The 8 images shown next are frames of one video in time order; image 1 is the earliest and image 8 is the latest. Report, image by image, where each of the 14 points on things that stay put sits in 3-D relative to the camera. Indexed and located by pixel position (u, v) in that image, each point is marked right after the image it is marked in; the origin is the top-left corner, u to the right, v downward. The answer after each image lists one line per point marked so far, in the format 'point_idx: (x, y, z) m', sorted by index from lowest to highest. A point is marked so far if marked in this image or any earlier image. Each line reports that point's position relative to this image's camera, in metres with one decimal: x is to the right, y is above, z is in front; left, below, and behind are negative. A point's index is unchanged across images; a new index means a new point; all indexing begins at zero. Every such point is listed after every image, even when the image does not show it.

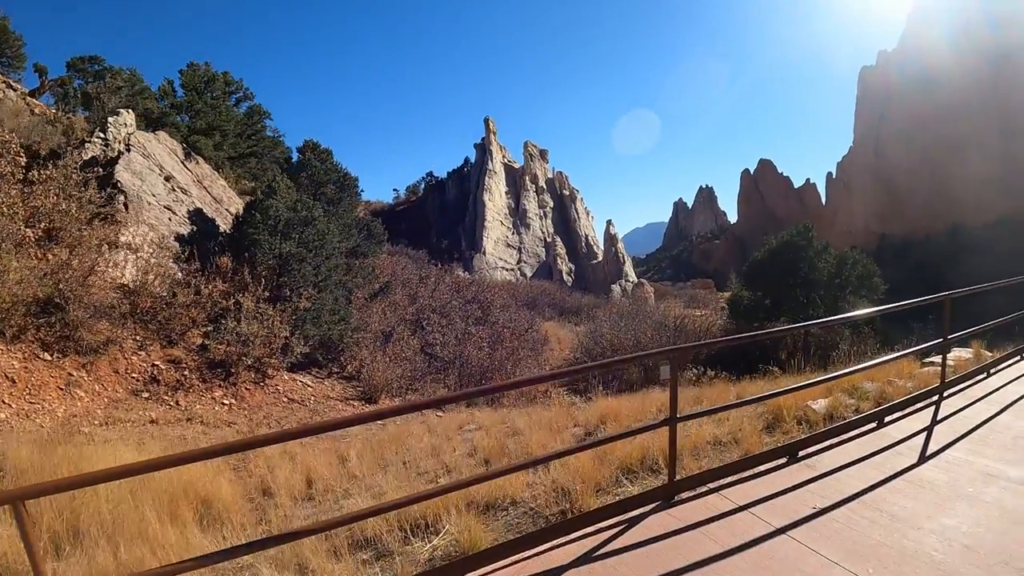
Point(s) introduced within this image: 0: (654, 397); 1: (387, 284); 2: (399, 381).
0: (+2.1, -1.7, +7.3) m
1: (-3.0, +0.1, +12.9) m
2: (-2.1, -1.7, +9.6) m
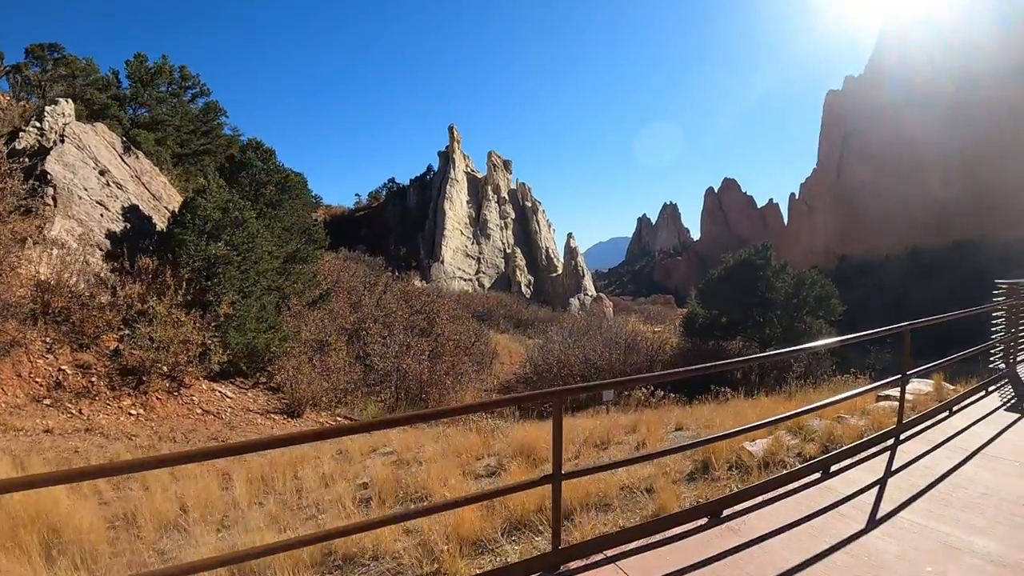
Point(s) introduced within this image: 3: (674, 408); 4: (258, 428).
0: (+1.0, -2.0, +7.3) m
1: (-4.4, -0.1, +12.5) m
2: (-3.3, -1.9, +9.3) m
3: (+3.4, -2.5, +10.2) m
4: (-3.7, -2.1, +7.7) m
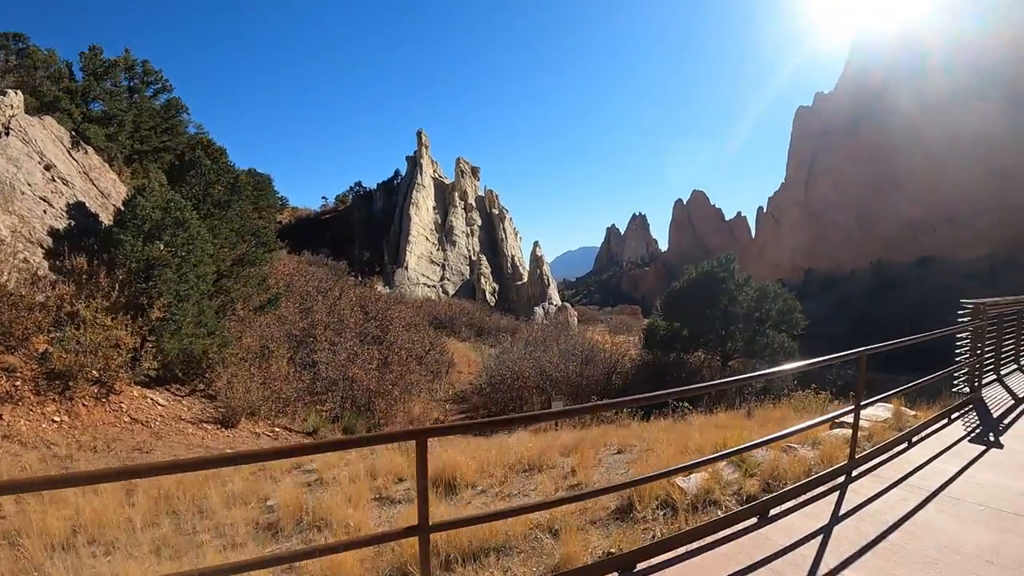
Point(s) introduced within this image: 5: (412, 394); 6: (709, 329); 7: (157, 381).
0: (+0.1, -2.2, +7.4) m
1: (-5.5, -0.2, +12.4) m
2: (-4.4, -2.0, +9.3) m
3: (+2.2, -2.8, +10.4) m
4: (-4.7, -2.2, +7.7) m
5: (-2.3, -2.4, +12.6) m
6: (+7.1, -1.3, +19.0) m
7: (-5.9, -1.5, +8.7) m
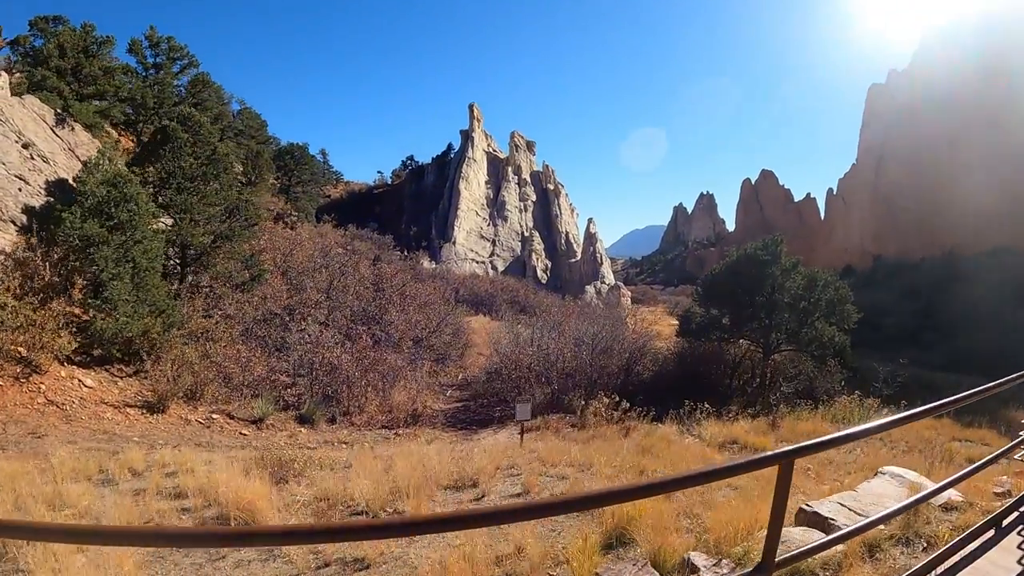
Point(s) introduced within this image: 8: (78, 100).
0: (-1.2, -2.1, +6.4) m
1: (-5.8, +0.3, +12.1) m
2: (-5.2, -1.6, +8.9) m
3: (+1.5, -2.6, +9.1) m
4: (-5.8, -1.9, +7.4) m
5: (-2.6, -1.9, +11.9) m
6: (+7.7, -0.8, +16.6) m
7: (-6.8, -1.2, +8.6) m
8: (-10.5, +4.4, +12.3) m
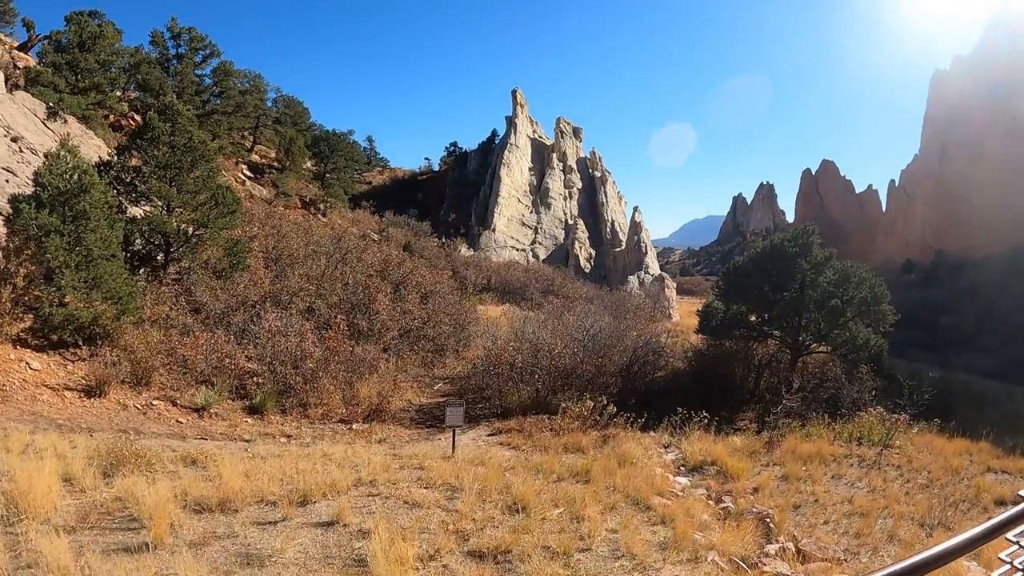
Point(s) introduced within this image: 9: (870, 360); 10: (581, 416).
0: (-2.7, -2.1, +6.1) m
1: (-6.4, +0.6, +12.4) m
2: (-6.4, -1.5, +9.2) m
3: (+0.3, -2.6, +8.3) m
4: (-7.2, -1.8, +7.8) m
5: (-3.3, -1.7, +11.7) m
6: (+7.6, -0.8, +14.8) m
7: (-8.0, -1.0, +9.0) m
8: (-10.9, +4.8, +13.1) m
9: (+9.9, -1.9, +14.4) m
10: (+1.3, -2.3, +9.6) m
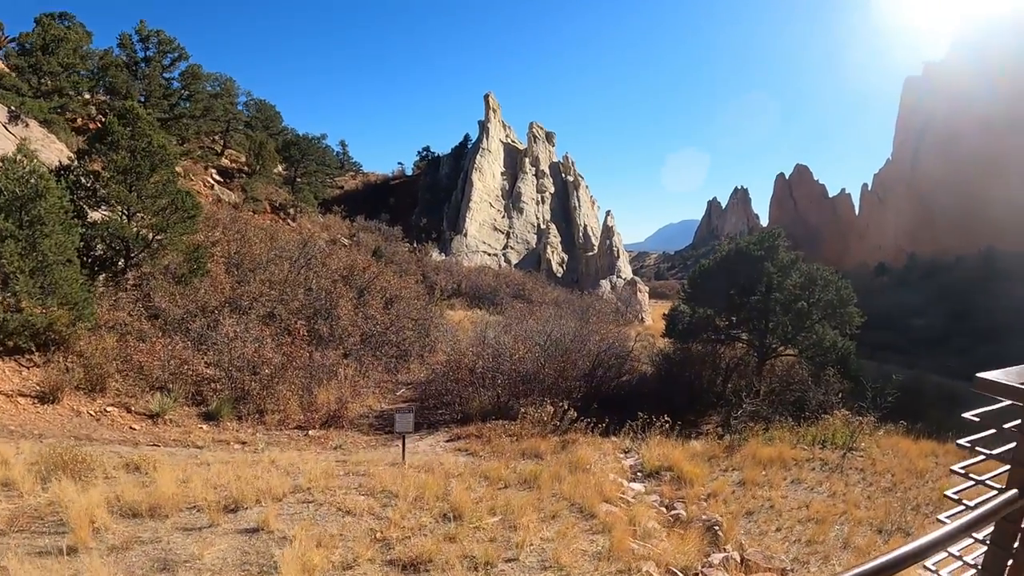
0: (-3.4, -2.2, +6.1) m
1: (-7.2, +0.5, +12.4) m
2: (-7.1, -1.6, +9.1) m
3: (-0.5, -2.7, +8.4) m
4: (-7.9, -1.9, +7.7) m
5: (-4.2, -1.8, +11.7) m
6: (+6.7, -0.9, +15.1) m
7: (-8.7, -1.1, +9.0) m
8: (-11.7, +4.7, +13.0) m
9: (+9.1, -2.1, +14.6) m
10: (+0.5, -2.5, +9.8) m
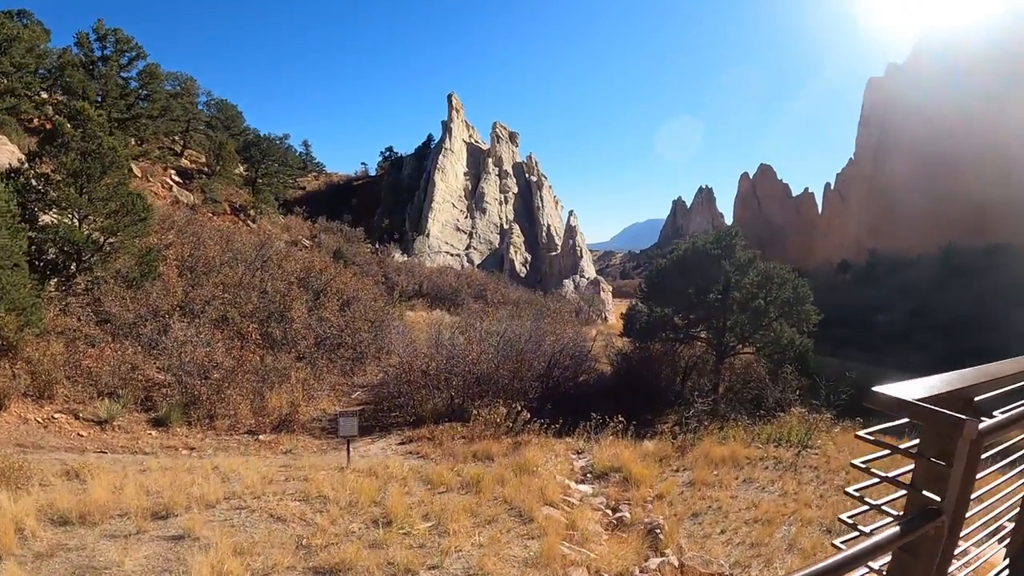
0: (-4.2, -2.3, +6.2) m
1: (-8.2, +0.4, +12.3) m
2: (-8.0, -1.7, +9.1) m
3: (-1.4, -2.8, +8.6) m
4: (-8.8, -2.0, +7.7) m
5: (-5.1, -1.9, +11.8) m
6: (+5.7, -0.9, +15.4) m
7: (-9.6, -1.2, +8.9) m
8: (-12.7, +4.7, +12.8) m
9: (+8.0, -2.1, +15.1) m
10: (-0.4, -2.6, +10.0) m
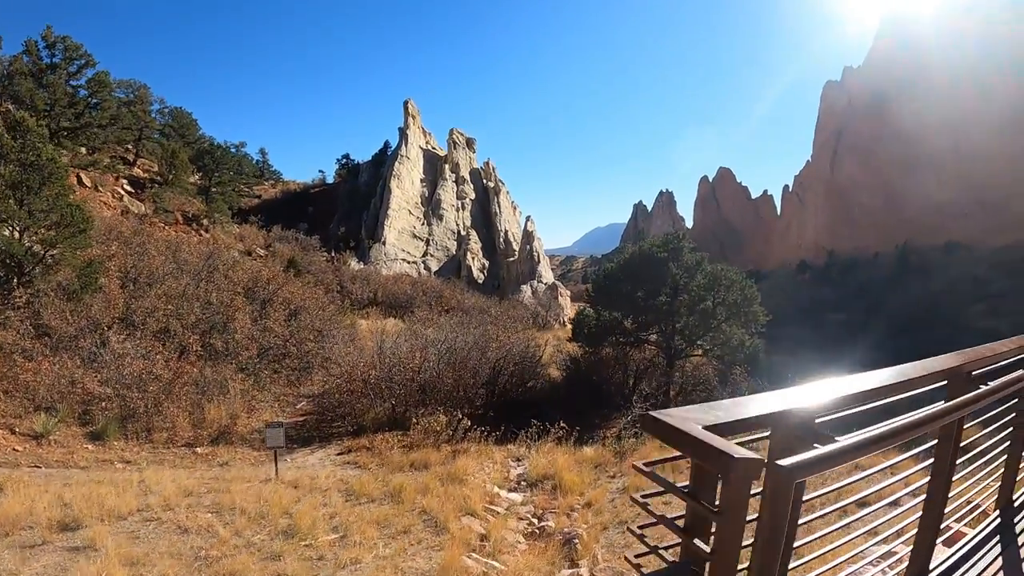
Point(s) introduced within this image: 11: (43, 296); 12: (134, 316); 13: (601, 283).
0: (-5.3, -2.6, +6.3) m
1: (-9.4, +0.2, +12.3) m
2: (-9.1, -1.9, +9.1) m
3: (-2.5, -3.0, +8.7) m
4: (-9.9, -2.3, +7.7) m
5: (-6.3, -2.1, +11.8) m
6: (+4.4, -1.1, +15.7) m
7: (-10.7, -1.4, +8.9) m
8: (-14.0, +4.4, +12.7) m
9: (+6.8, -2.2, +15.4) m
10: (-1.5, -2.7, +10.1) m
11: (-9.6, -0.2, +10.9) m
12: (-8.4, -0.7, +11.8) m
13: (+3.7, +0.2, +17.1) m
